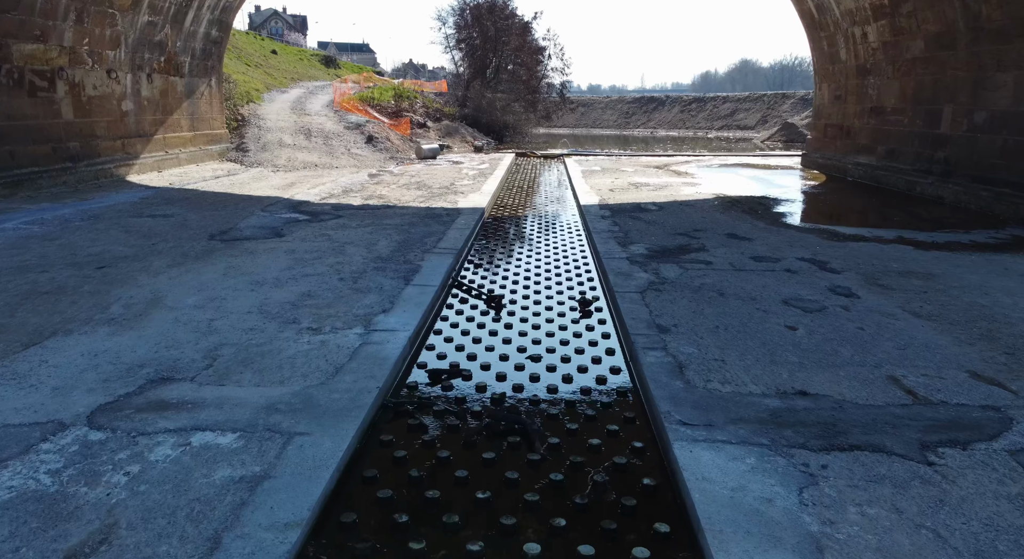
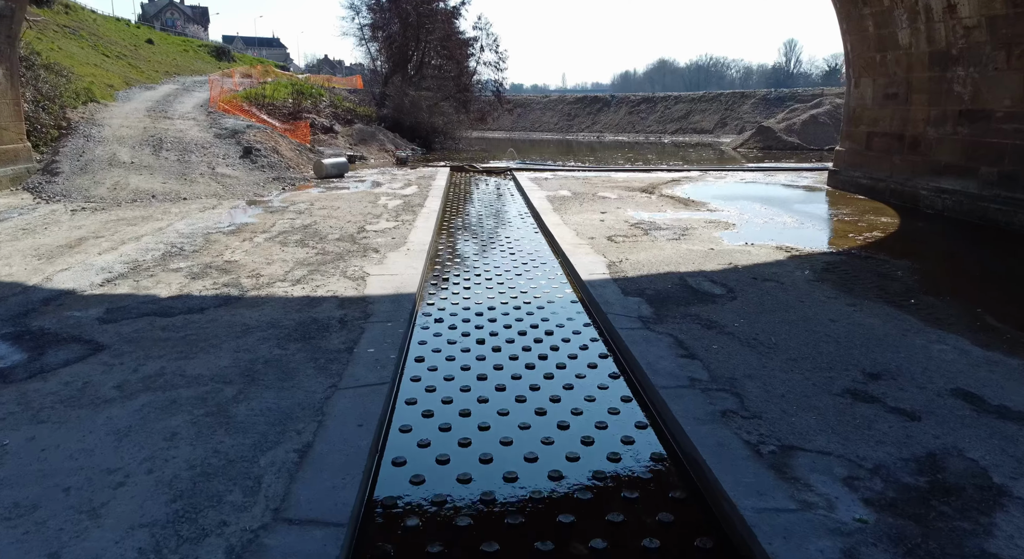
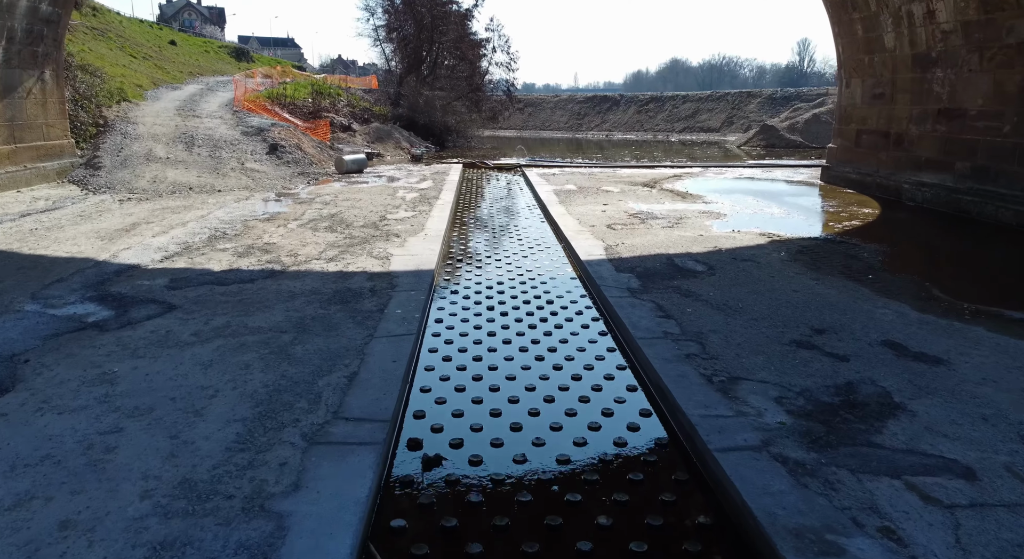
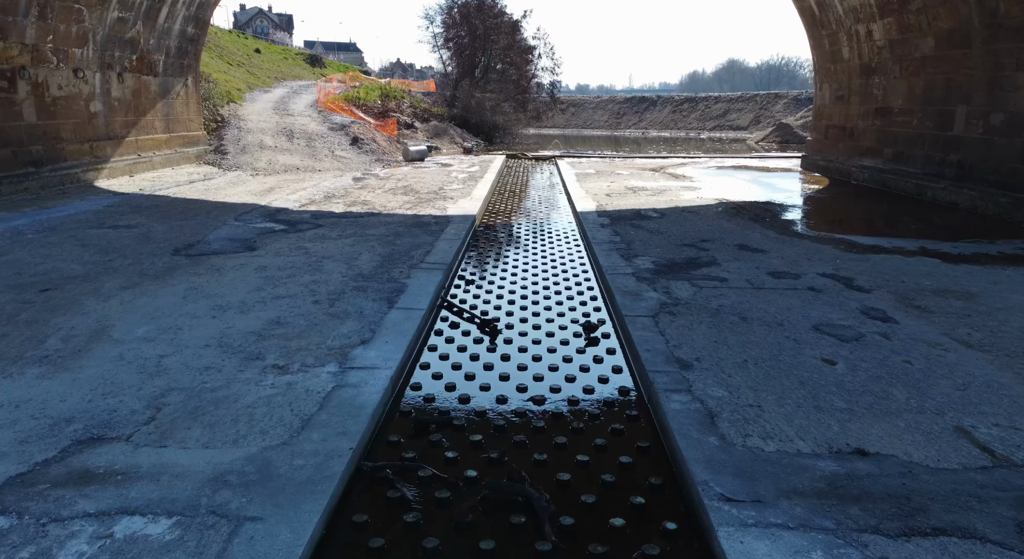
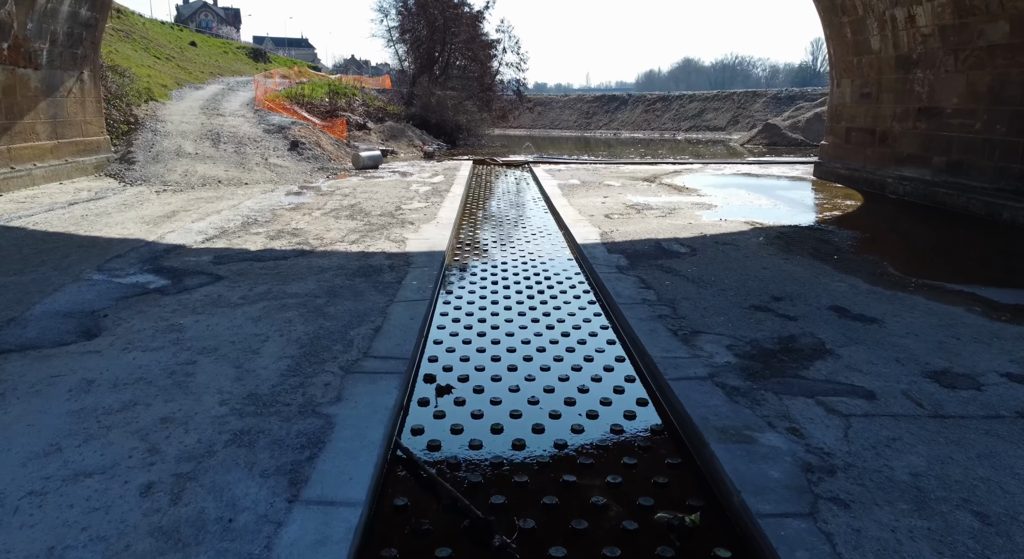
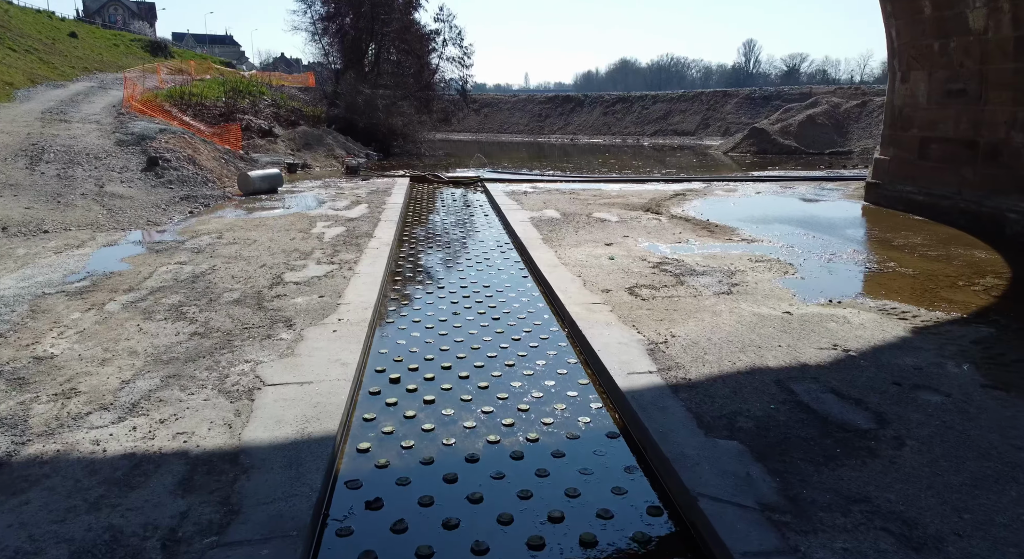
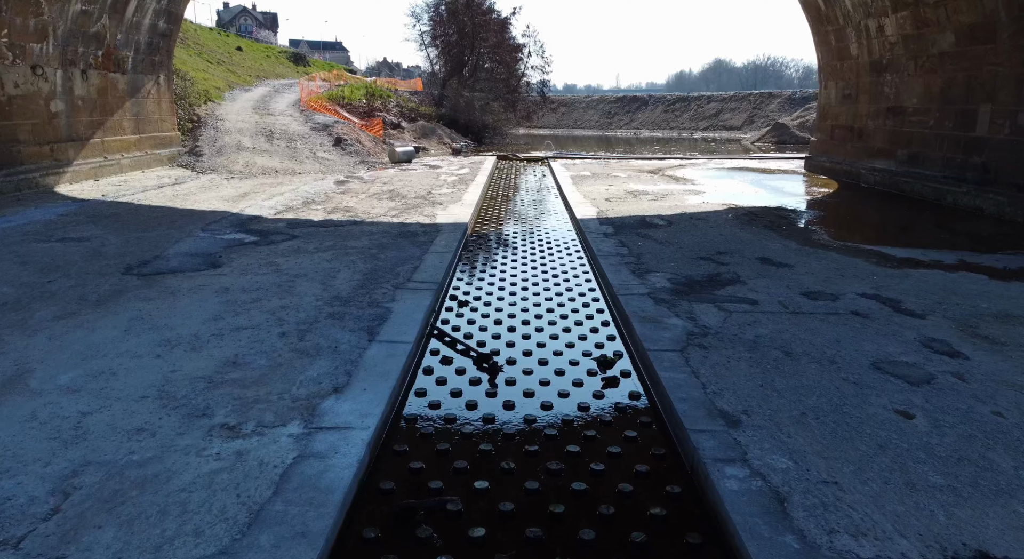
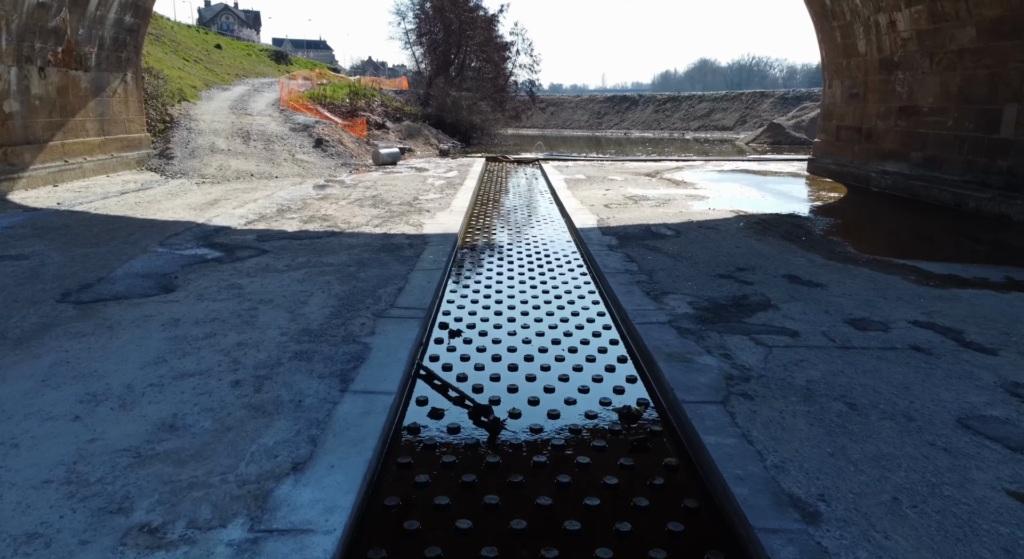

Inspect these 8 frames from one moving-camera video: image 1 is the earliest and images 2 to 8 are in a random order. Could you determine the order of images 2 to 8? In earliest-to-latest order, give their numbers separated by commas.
4, 7, 8, 5, 3, 2, 6
